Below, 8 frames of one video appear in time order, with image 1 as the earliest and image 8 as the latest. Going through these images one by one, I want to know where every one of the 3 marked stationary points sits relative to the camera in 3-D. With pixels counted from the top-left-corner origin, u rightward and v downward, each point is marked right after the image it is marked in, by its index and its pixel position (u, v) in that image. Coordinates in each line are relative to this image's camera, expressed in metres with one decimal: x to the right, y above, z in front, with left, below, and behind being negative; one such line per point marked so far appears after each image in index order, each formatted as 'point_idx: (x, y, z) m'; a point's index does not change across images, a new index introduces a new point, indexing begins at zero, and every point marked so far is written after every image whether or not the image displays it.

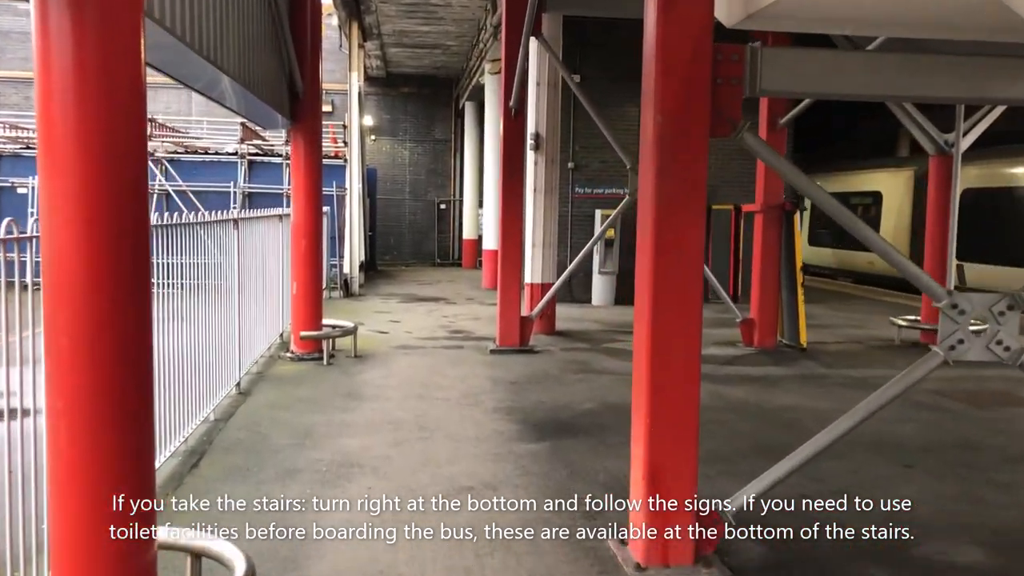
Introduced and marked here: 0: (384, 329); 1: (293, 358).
0: (-1.5, -0.5, +10.1) m
1: (-2.1, -0.7, +7.9) m
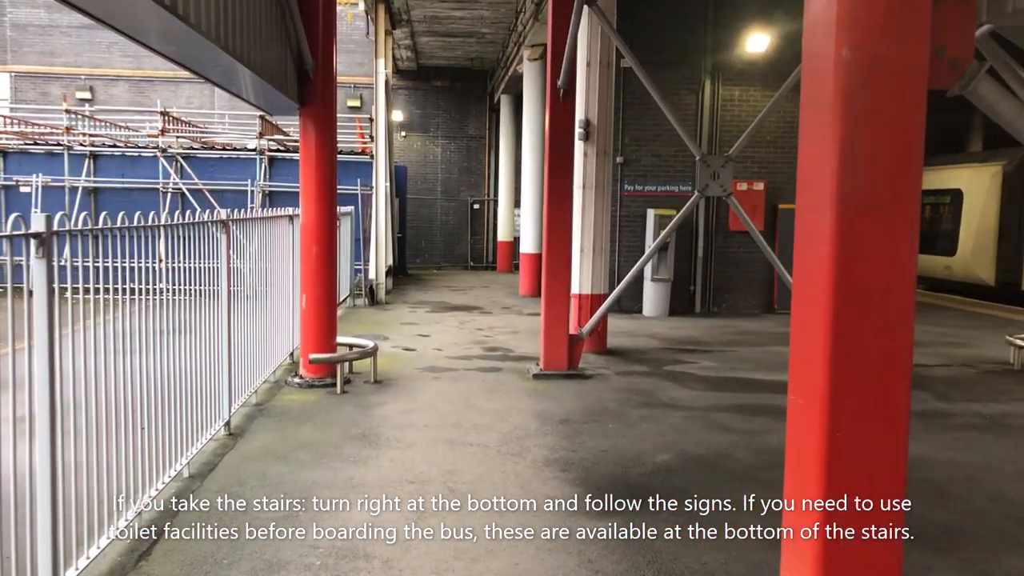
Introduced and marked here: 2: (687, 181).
0: (-1.1, -0.6, +8.8) m
1: (-1.7, -0.8, +6.7) m
2: (+2.5, +1.5, +11.7) m
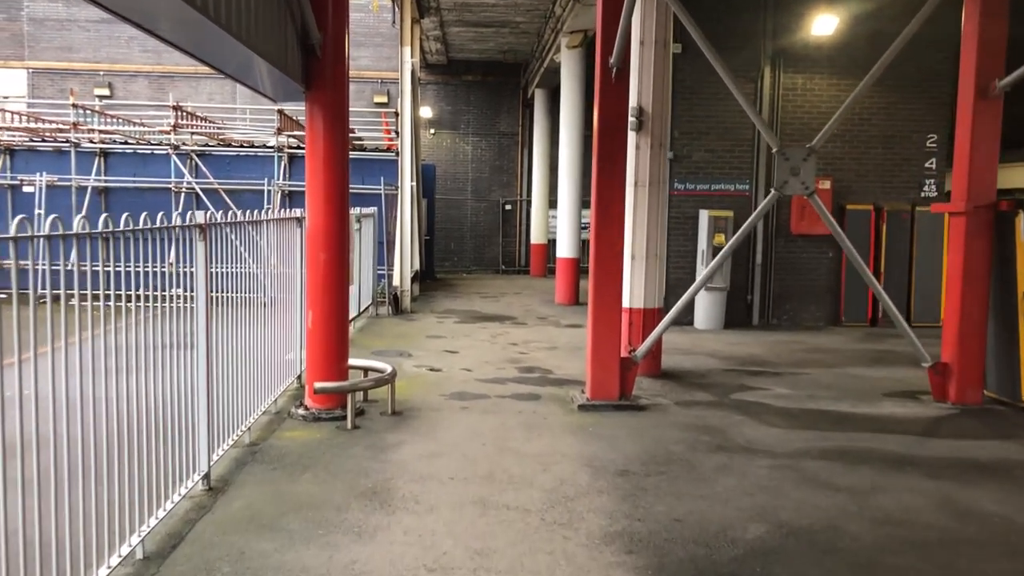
0: (-0.7, -0.7, +7.8) m
1: (-1.4, -0.9, +5.7) m
2: (+2.9, +1.4, +10.6) m
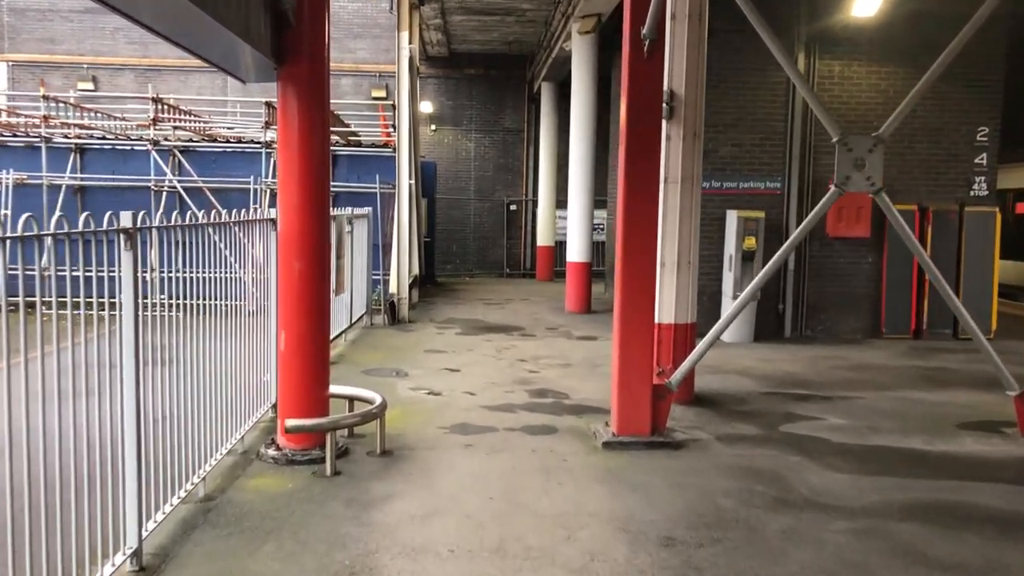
0: (-0.6, -0.8, +6.8) m
1: (-1.3, -1.0, +4.7) m
2: (+3.0, +1.3, +9.6) m
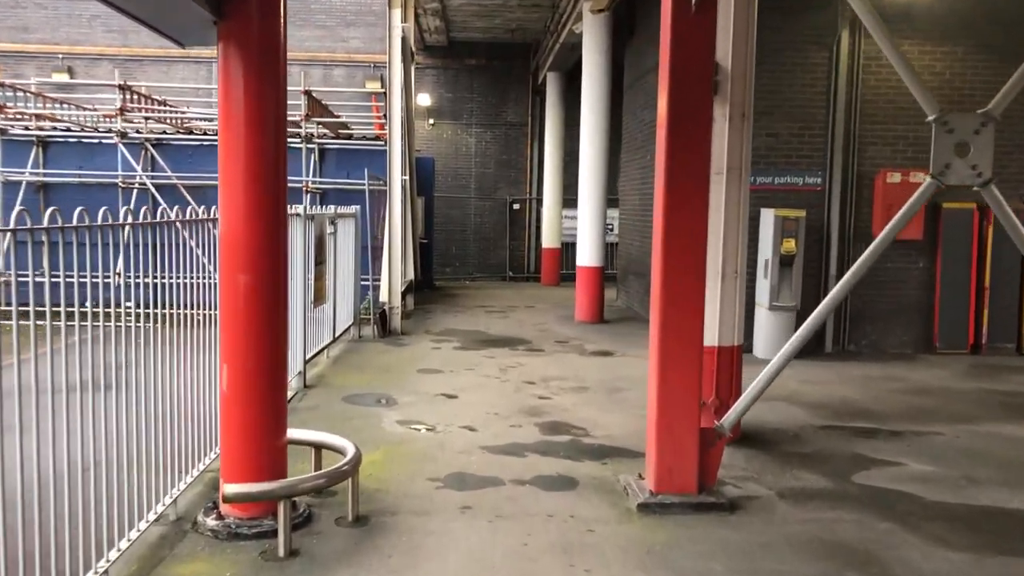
0: (-0.6, -0.9, +5.7) m
1: (-1.3, -1.1, +3.6) m
2: (+3.1, +1.2, +8.5) m
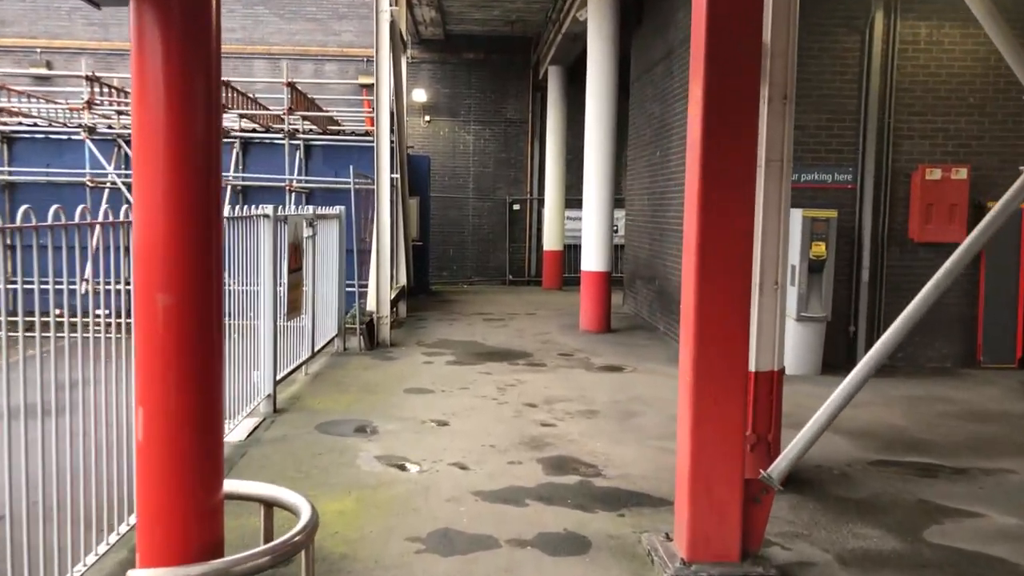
0: (-0.6, -1.0, +4.9) m
1: (-1.3, -1.1, +2.8) m
2: (+3.1, +1.1, +7.7) m
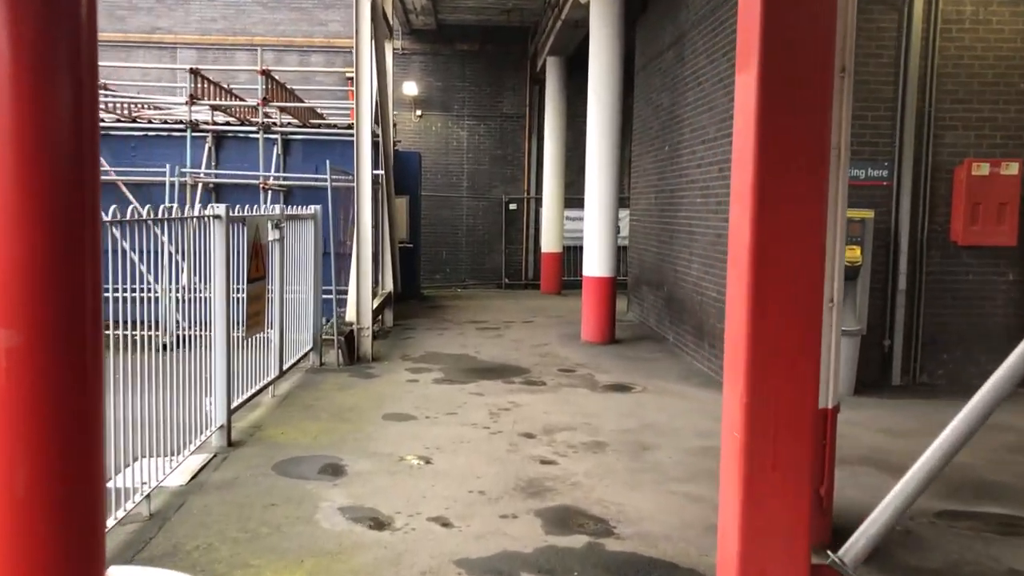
0: (-0.6, -1.1, +4.1) m
1: (-1.3, -1.2, +2.0) m
2: (+3.0, +1.0, +6.8) m
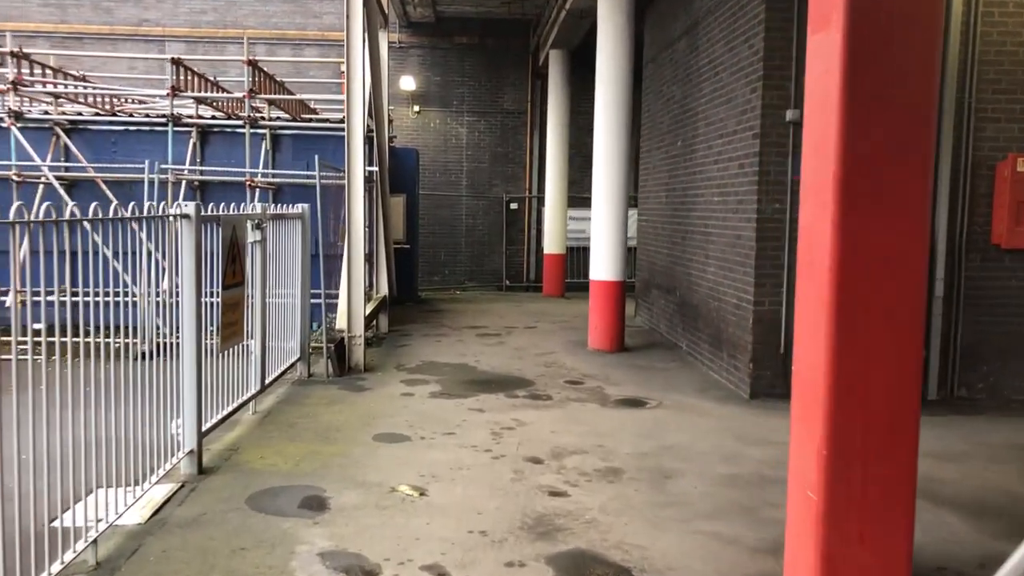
0: (-0.6, -1.1, +3.5) m
1: (-1.3, -1.3, +1.4) m
2: (+3.1, +1.0, +6.3) m
